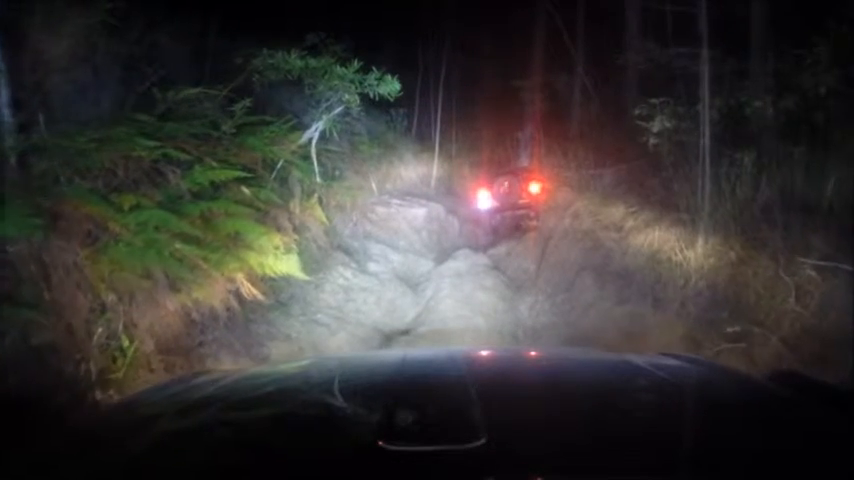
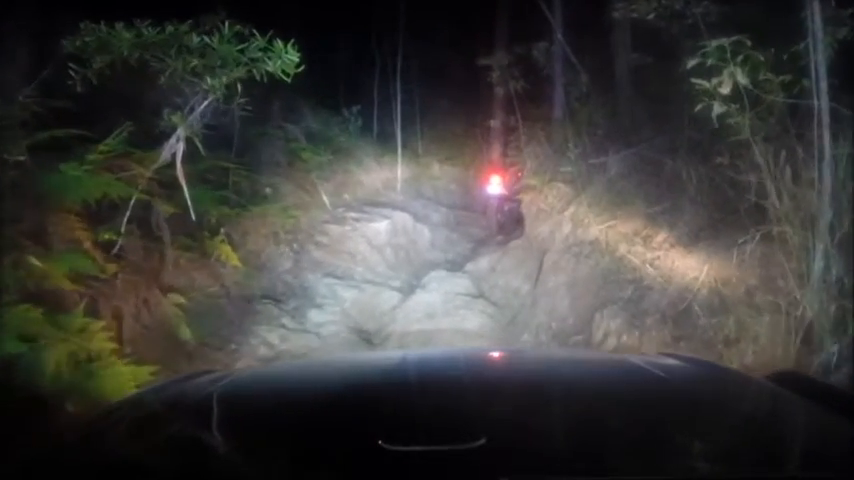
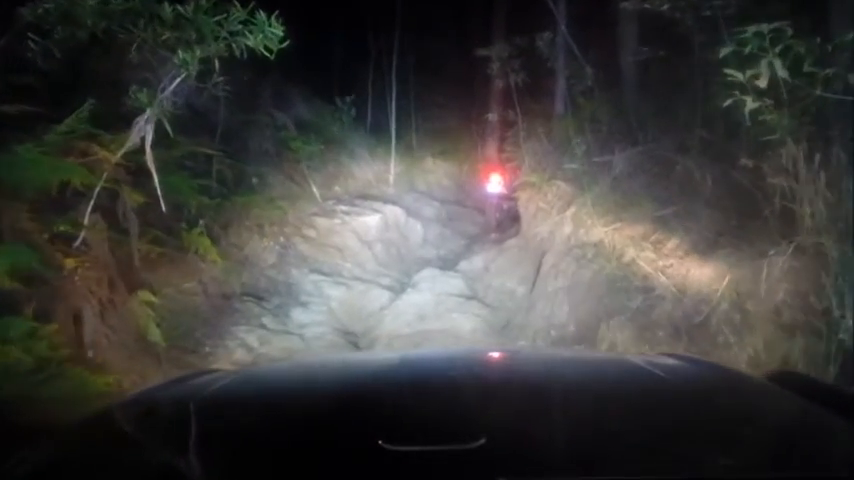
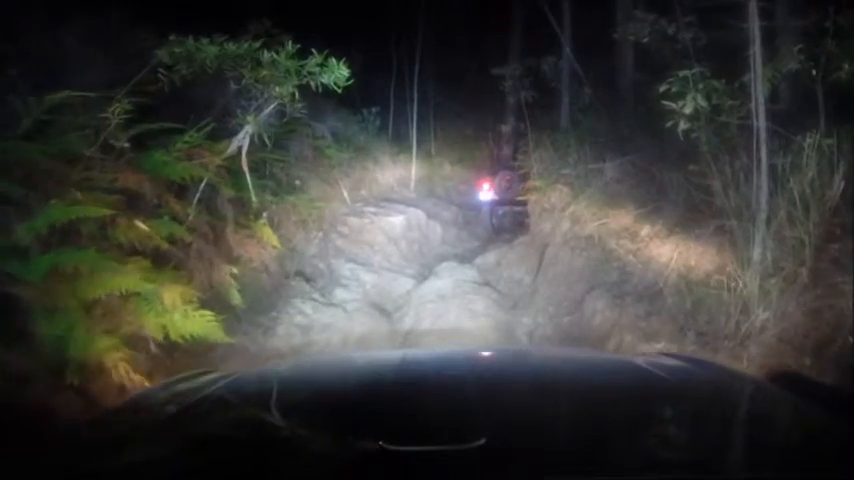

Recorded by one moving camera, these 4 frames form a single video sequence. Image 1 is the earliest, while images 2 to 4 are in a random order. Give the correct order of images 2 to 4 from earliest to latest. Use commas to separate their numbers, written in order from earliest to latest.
4, 2, 3
